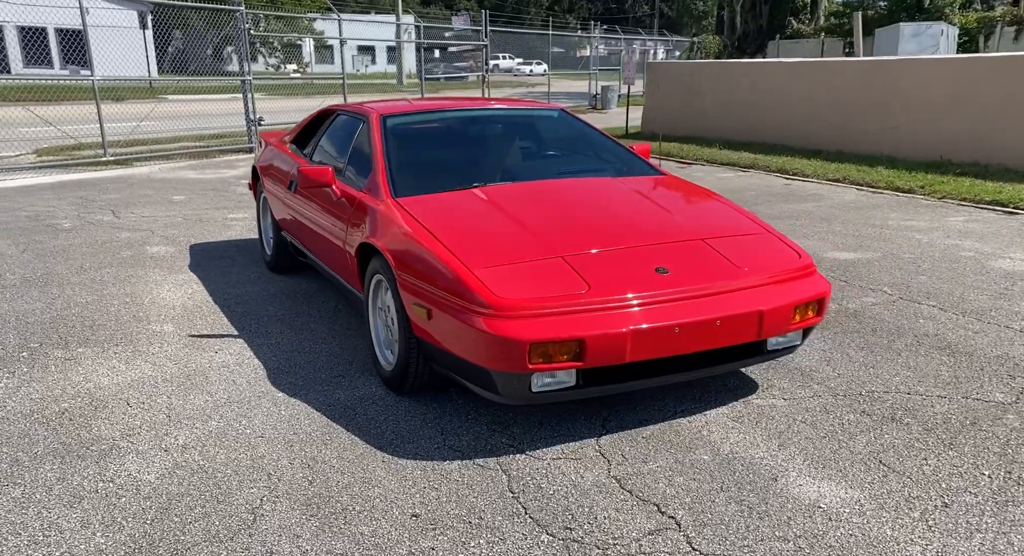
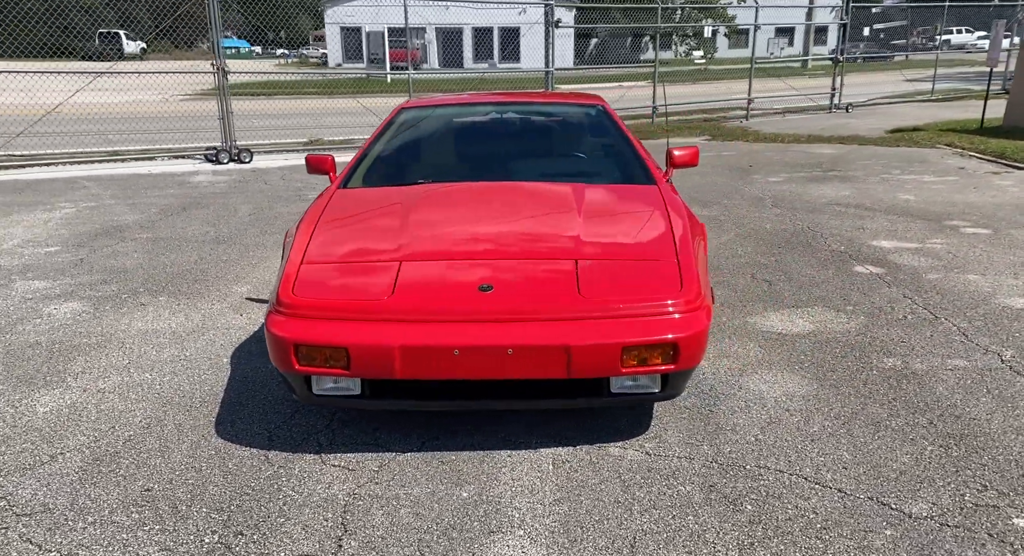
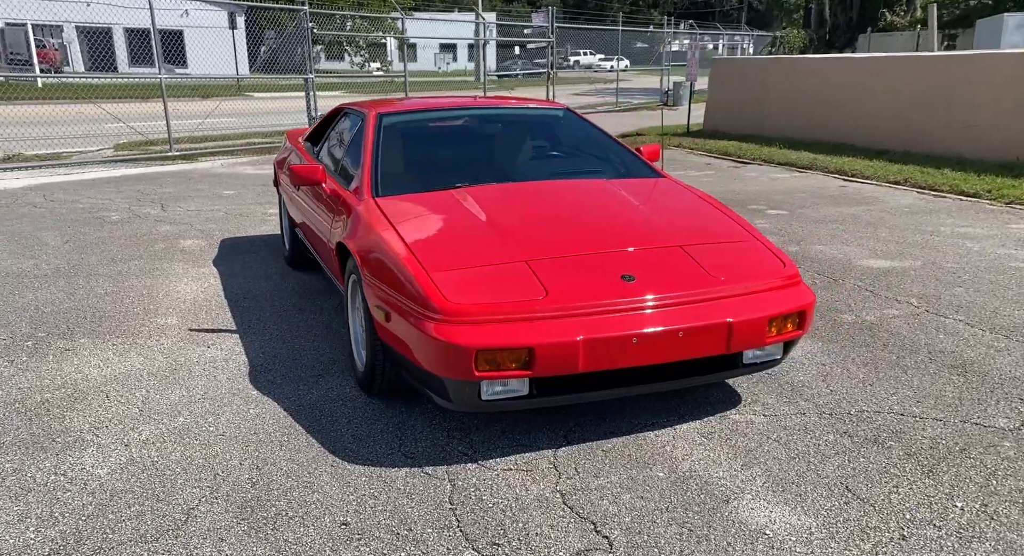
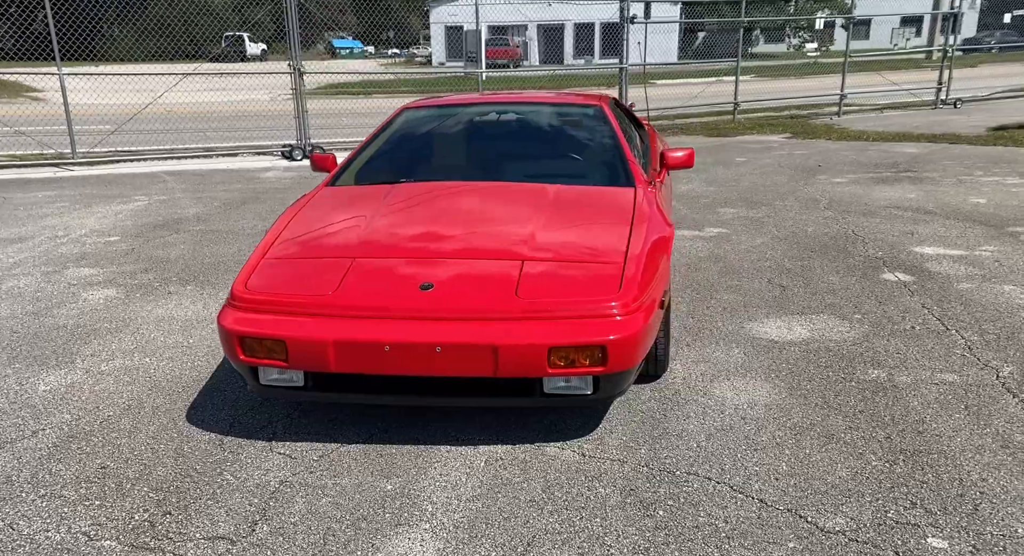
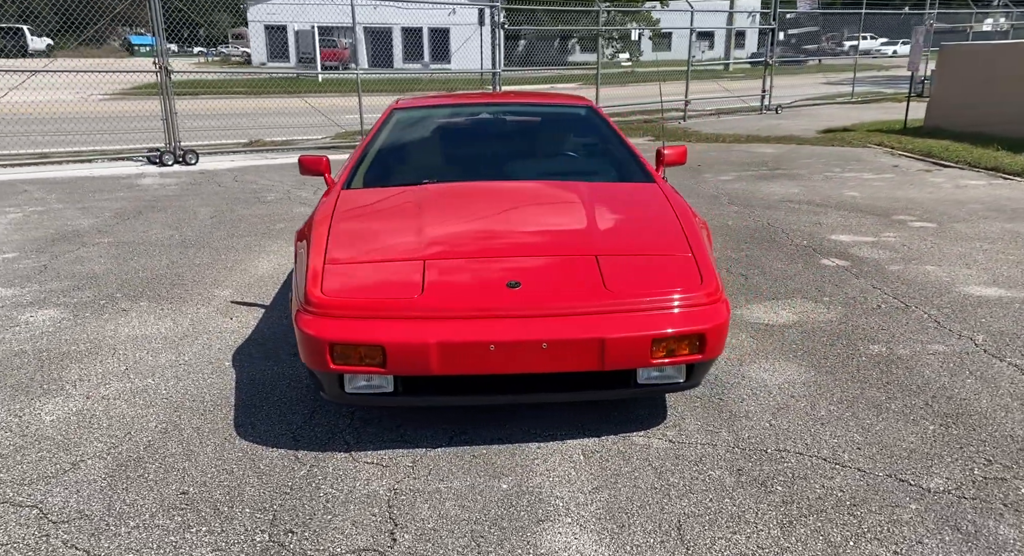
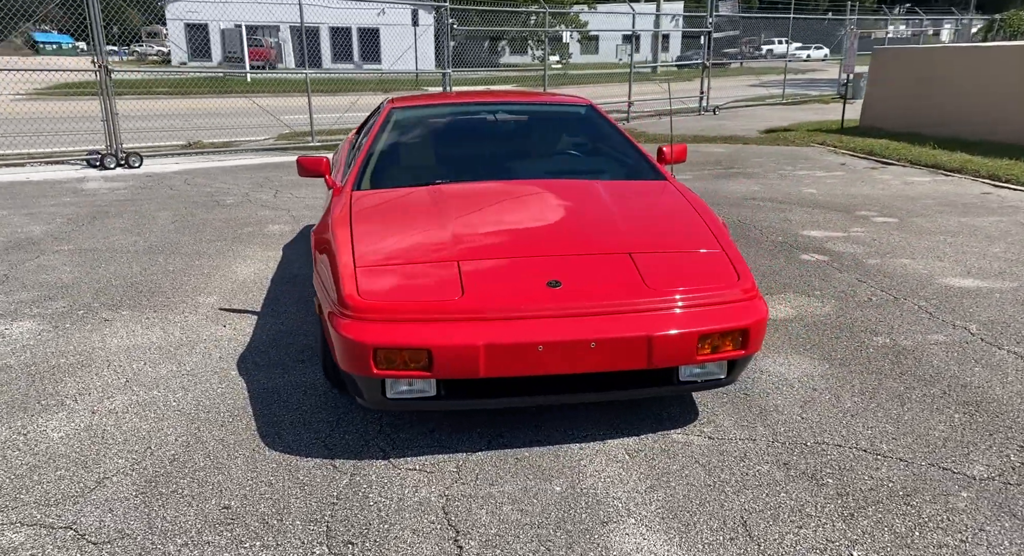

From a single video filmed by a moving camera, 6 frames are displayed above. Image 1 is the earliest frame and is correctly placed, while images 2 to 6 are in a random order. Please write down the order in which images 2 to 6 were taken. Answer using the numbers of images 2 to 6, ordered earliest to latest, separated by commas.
3, 6, 5, 2, 4
